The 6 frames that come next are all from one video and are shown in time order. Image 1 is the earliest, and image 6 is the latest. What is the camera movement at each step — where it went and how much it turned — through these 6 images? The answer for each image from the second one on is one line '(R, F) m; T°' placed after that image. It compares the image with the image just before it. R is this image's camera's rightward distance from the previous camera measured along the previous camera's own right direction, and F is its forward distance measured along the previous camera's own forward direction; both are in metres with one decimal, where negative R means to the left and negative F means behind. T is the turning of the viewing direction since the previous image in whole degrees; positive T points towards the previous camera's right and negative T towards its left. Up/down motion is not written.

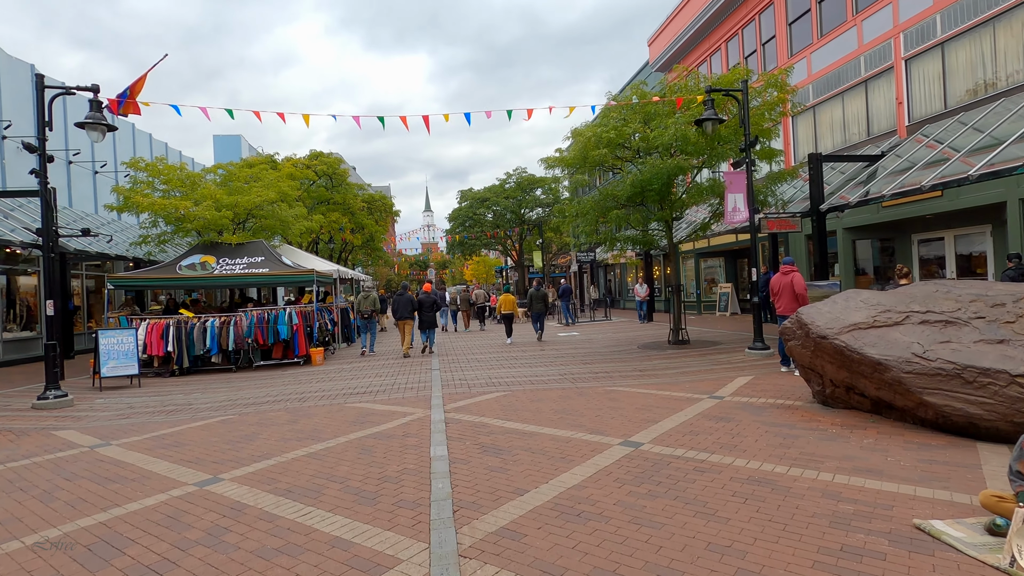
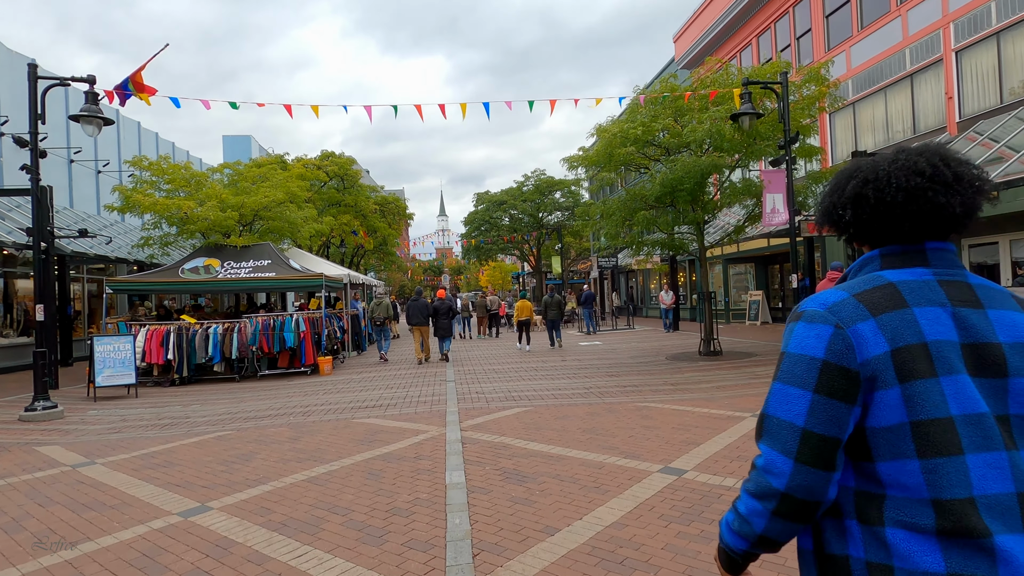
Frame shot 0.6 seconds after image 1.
(-0.2, +0.7) m; -1°
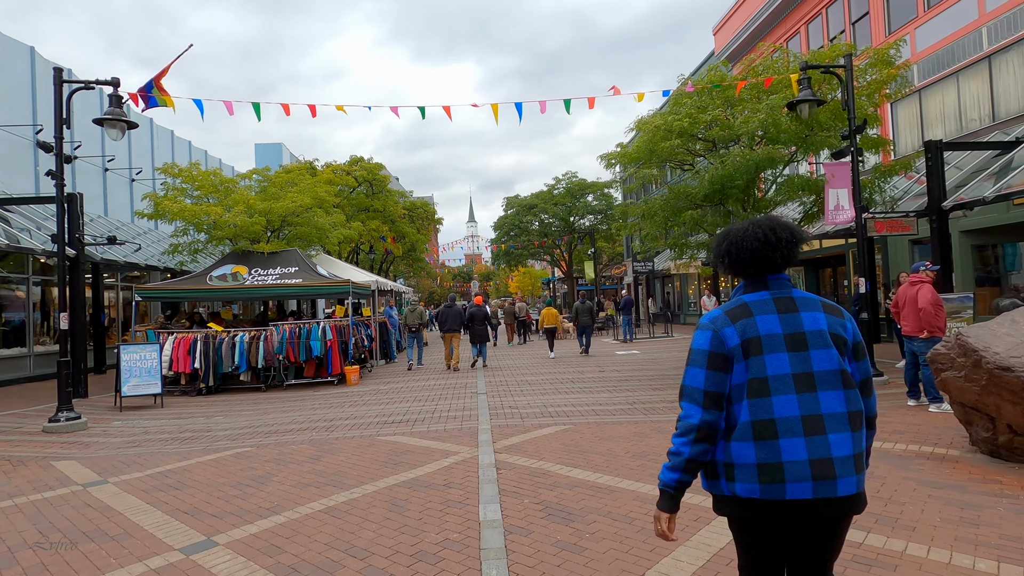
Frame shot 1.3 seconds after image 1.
(-0.1, +0.7) m; -3°
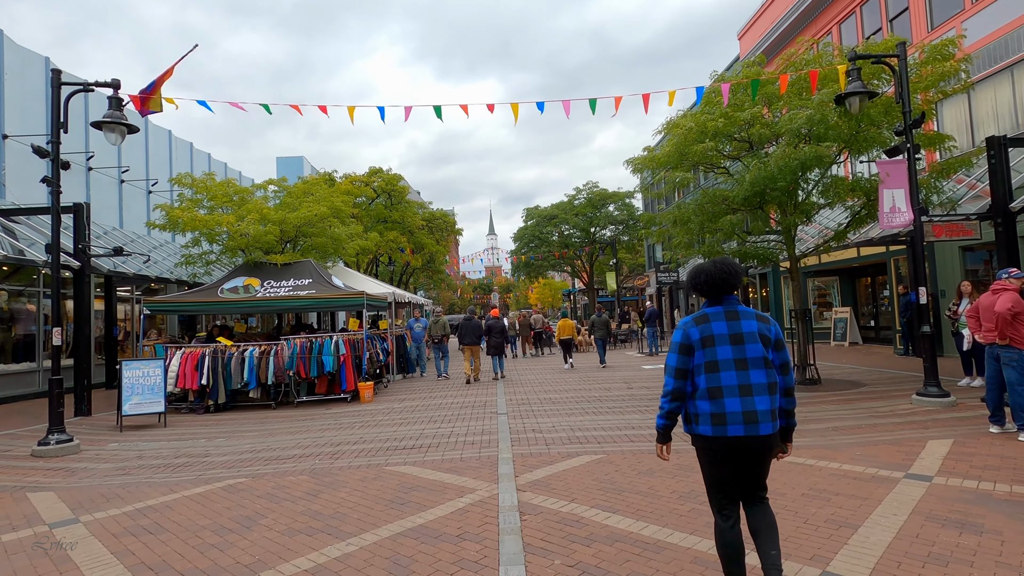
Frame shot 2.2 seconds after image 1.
(0.0, +0.8) m; -2°
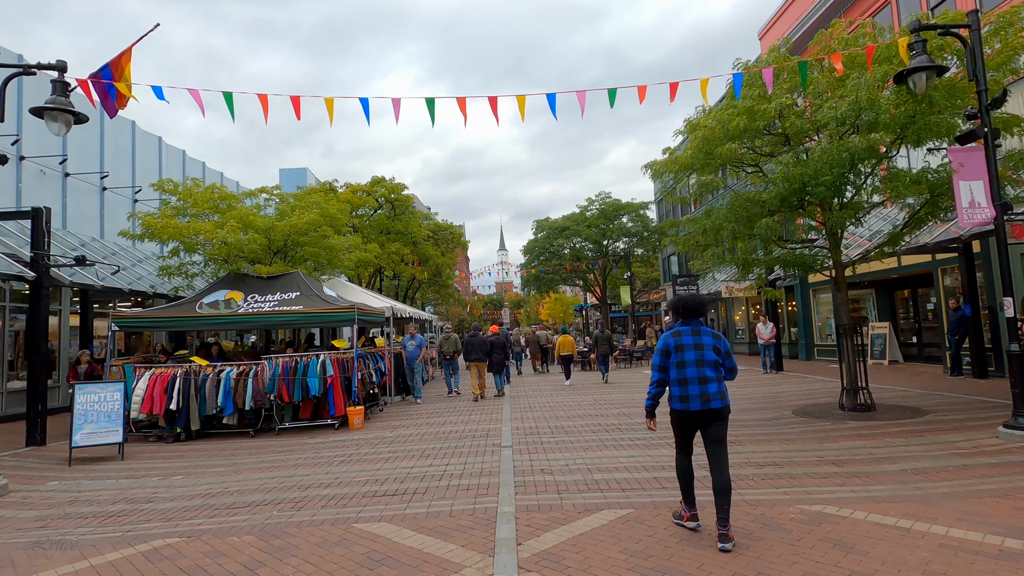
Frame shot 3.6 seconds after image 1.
(+0.1, +1.3) m; -1°
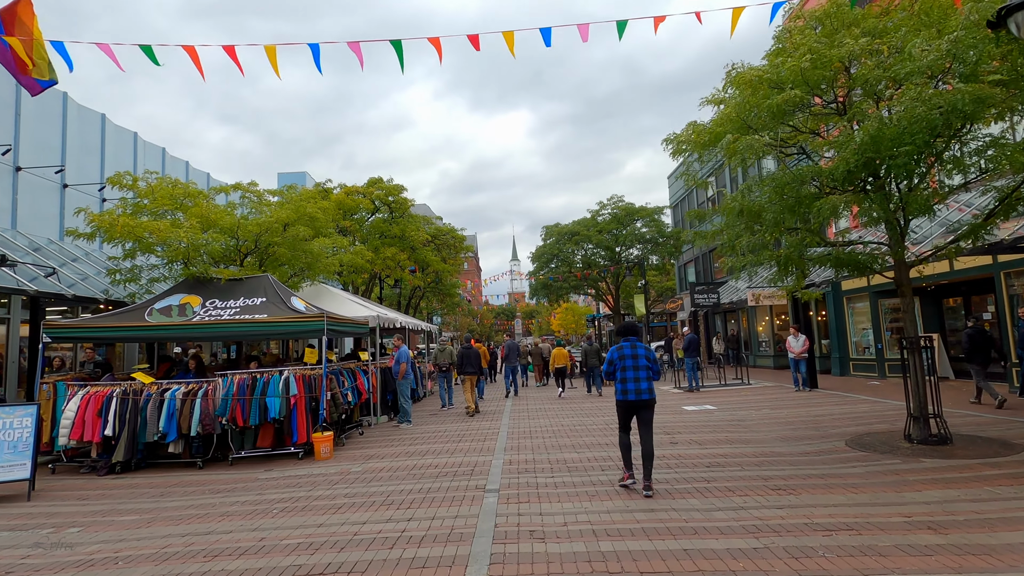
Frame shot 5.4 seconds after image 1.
(+0.4, +1.6) m; -2°
